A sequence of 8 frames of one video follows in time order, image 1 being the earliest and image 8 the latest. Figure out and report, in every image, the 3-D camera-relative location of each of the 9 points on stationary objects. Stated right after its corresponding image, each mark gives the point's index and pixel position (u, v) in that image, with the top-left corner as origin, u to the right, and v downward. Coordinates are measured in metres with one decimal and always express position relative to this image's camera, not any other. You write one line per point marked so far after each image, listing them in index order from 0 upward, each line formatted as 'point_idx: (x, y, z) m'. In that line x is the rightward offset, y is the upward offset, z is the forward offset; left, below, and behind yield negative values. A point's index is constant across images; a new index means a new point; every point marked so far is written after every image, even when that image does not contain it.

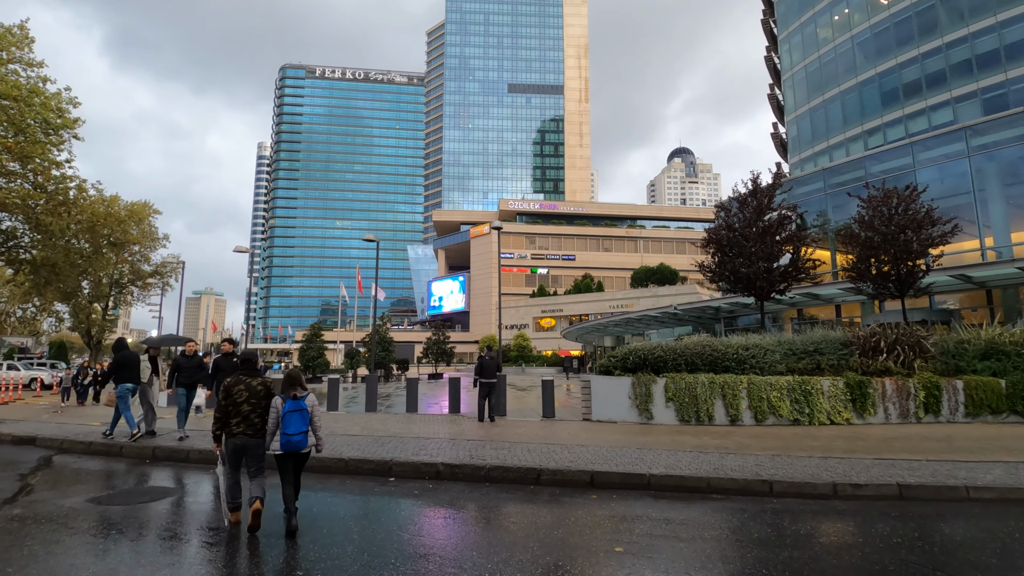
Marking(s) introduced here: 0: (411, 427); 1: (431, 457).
0: (-1.6, -2.2, +9.0) m
1: (-0.8, -1.7, +6.0) m
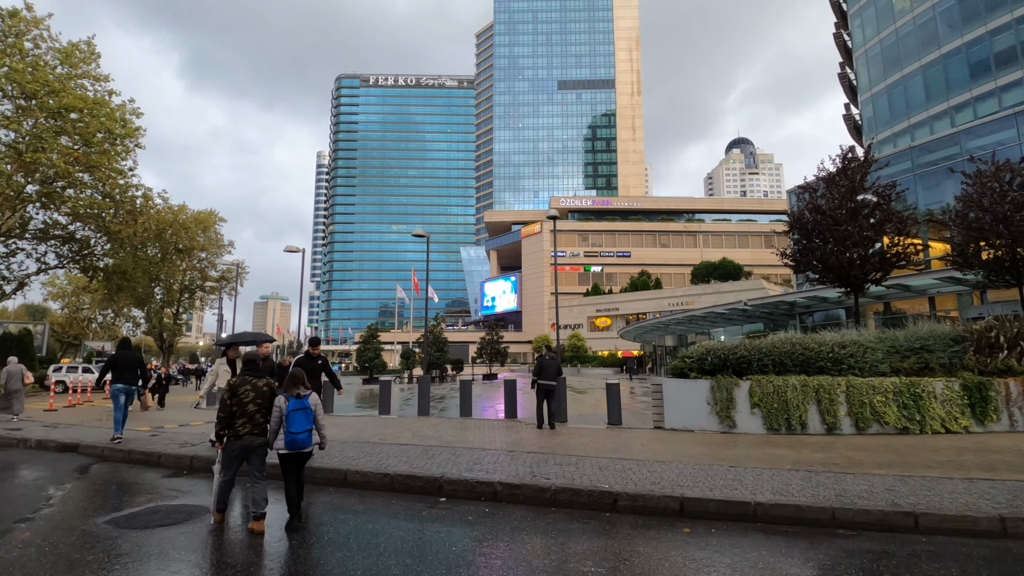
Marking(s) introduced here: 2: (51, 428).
0: (-0.7, -2.1, +8.2) m
1: (-0.2, -1.7, +5.1) m
2: (-7.2, -2.2, +8.9) m
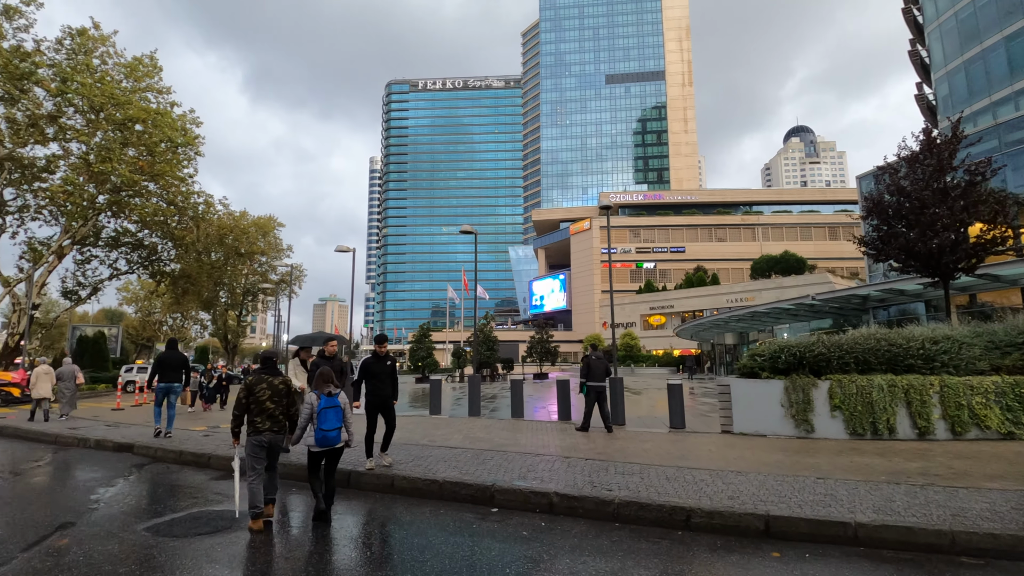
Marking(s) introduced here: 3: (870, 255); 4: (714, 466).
0: (+0.1, -2.0, +7.8) m
1: (+0.2, -1.6, +4.7) m
2: (-6.4, -2.2, +9.1) m
3: (+7.1, +0.7, +11.4) m
4: (+2.0, -1.7, +5.5) m
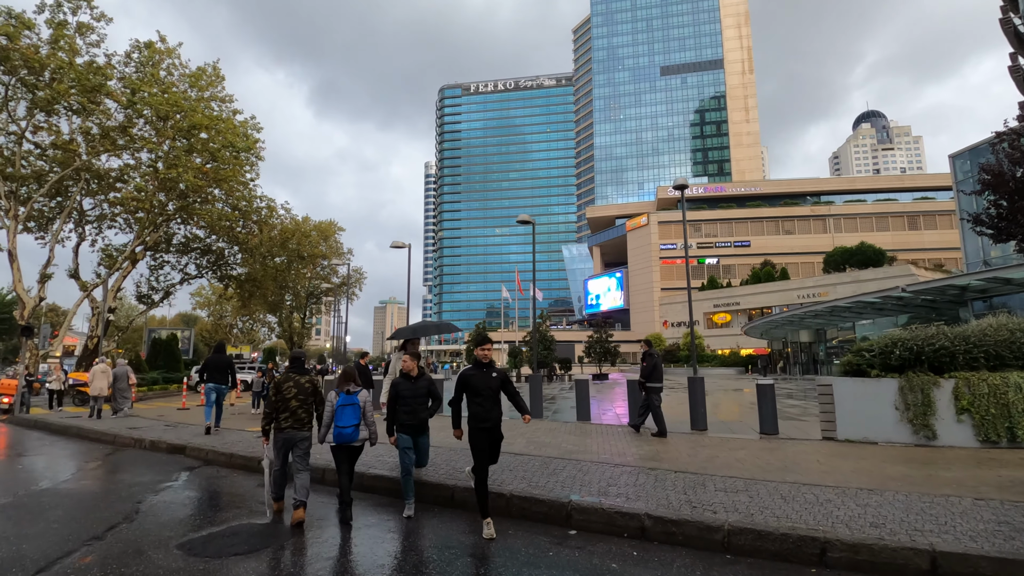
0: (+0.9, -1.9, +7.0) m
1: (+0.8, -1.5, +3.9) m
2: (-5.4, -2.2, +9.0) m
3: (+8.3, +0.9, +10.0) m
4: (+2.6, -1.6, +4.6) m
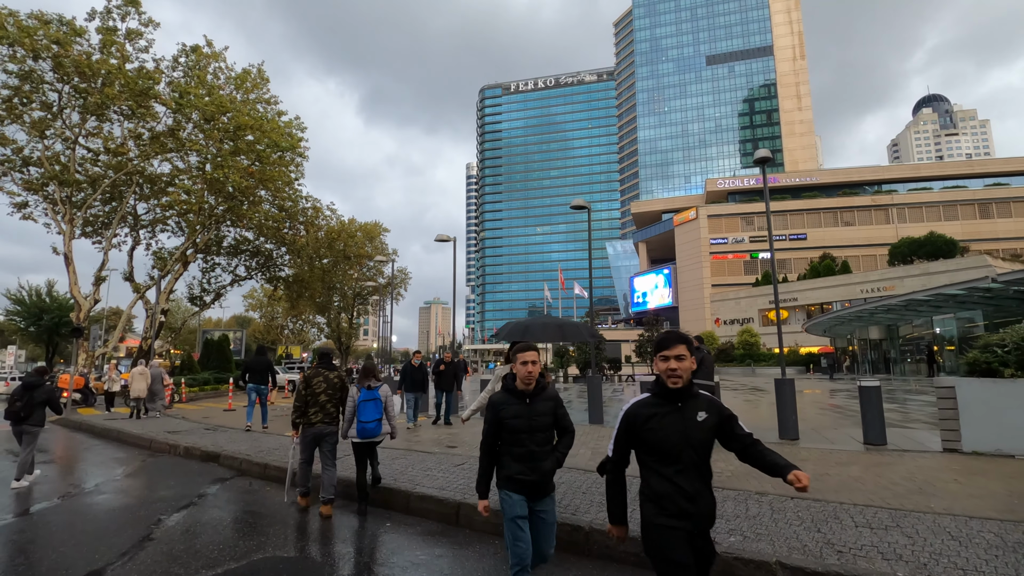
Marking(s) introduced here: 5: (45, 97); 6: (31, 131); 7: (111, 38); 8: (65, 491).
0: (+1.6, -1.8, +6.1) m
1: (+1.2, -1.3, +3.1) m
2: (-4.5, -2.2, +8.5) m
3: (+9.1, +1.1, +8.6) m
4: (+3.1, -1.4, +3.6) m
5: (-15.6, +6.3, +19.1) m
6: (-16.6, +5.3, +19.8) m
7: (-13.8, +8.6, +19.7) m
8: (-4.3, -2.0, +5.5) m
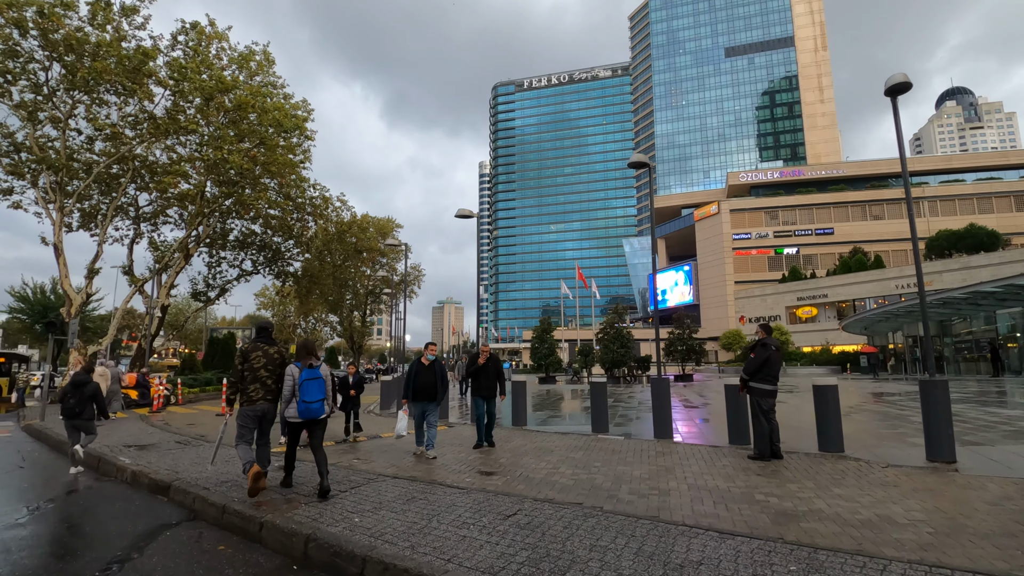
0: (+2.1, -1.5, +4.4) m
1: (+1.6, -1.1, +1.3) m
2: (-4.0, -1.9, +6.9) m
3: (+9.6, +1.4, +6.6) m
4: (+3.5, -1.2, +1.8) m
5: (-14.9, +6.5, +17.7) m
6: (-15.8, +5.5, +18.4) m
7: (-13.0, +8.8, +18.2) m
8: (-3.8, -1.7, +3.8) m
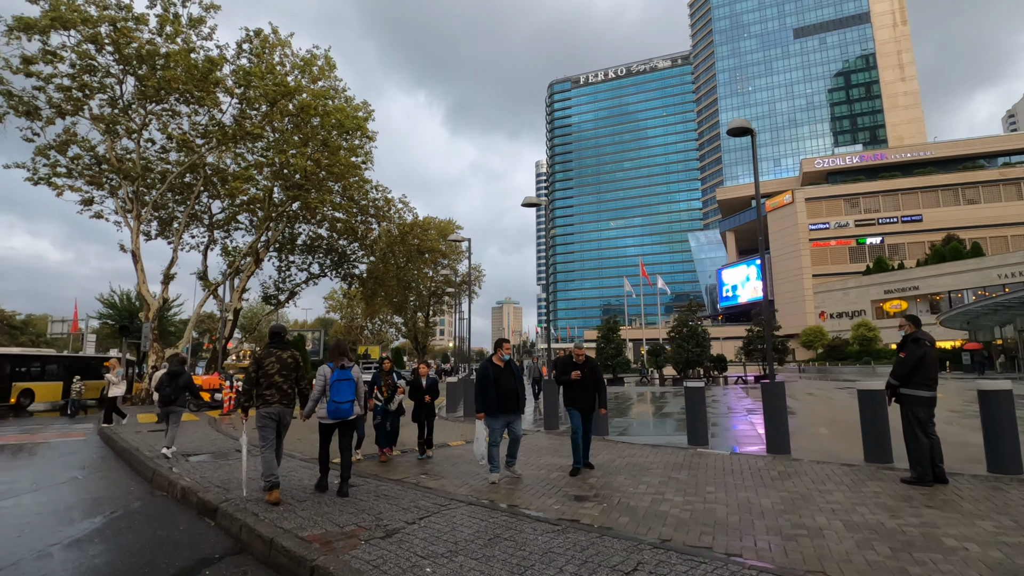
0: (+2.7, -1.4, +3.3) m
1: (+1.9, -1.0, +0.4) m
2: (-3.1, -1.9, +6.5) m
3: (+10.4, +1.7, +4.8) m
4: (+3.8, -1.0, +0.6) m
5: (-12.9, +6.3, +18.4) m
6: (-13.8, +5.3, +19.2) m
7: (-11.1, +8.6, +18.7) m
8: (-3.2, -1.7, +3.4) m
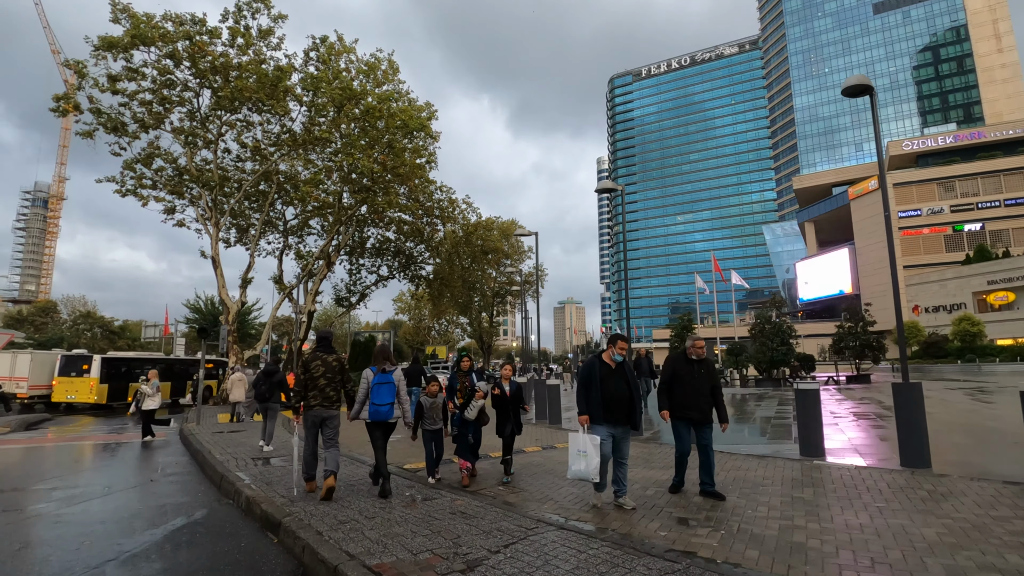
0: (+3.2, -1.2, +2.5) m
1: (+2.1, -0.8, -0.4) m
2: (-2.2, -1.9, +6.3) m
3: (+10.9, +2.0, +3.1) m
4: (+4.0, -0.8, -0.3) m
5: (-10.9, +6.2, +19.2) m
6: (-11.6, +5.1, +20.0) m
7: (-9.0, +8.5, +19.3) m
8: (-2.7, -1.7, +3.2) m
